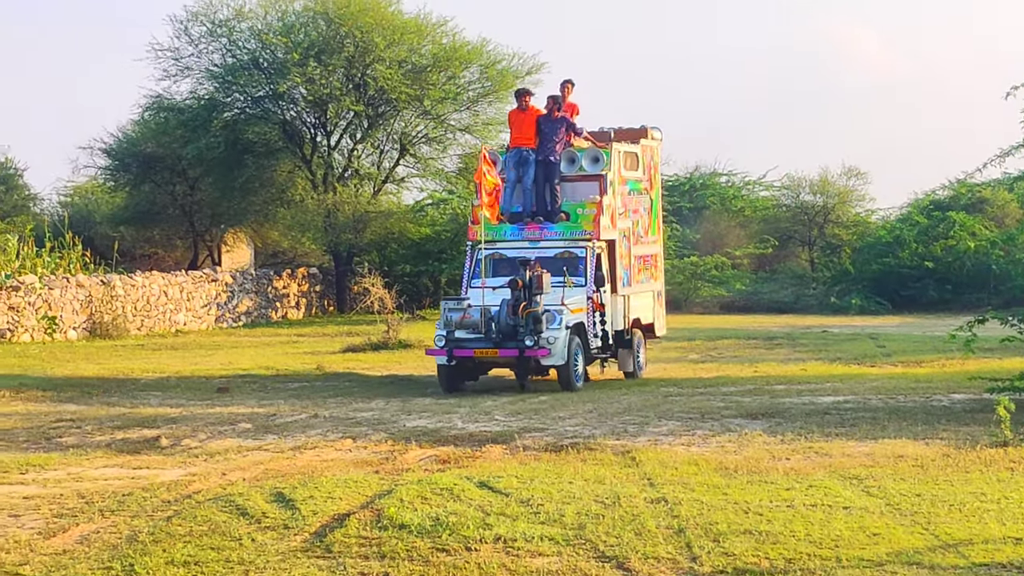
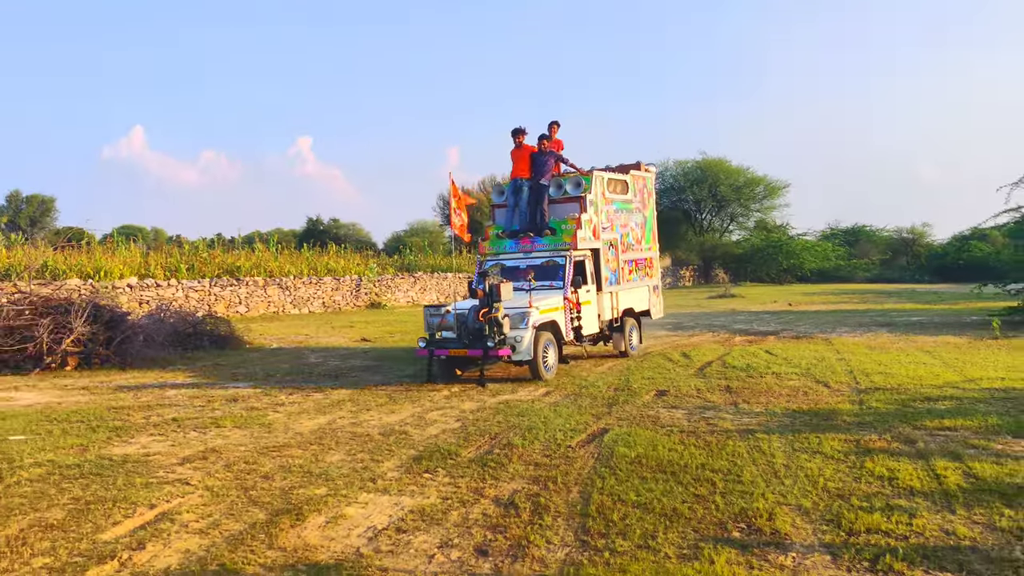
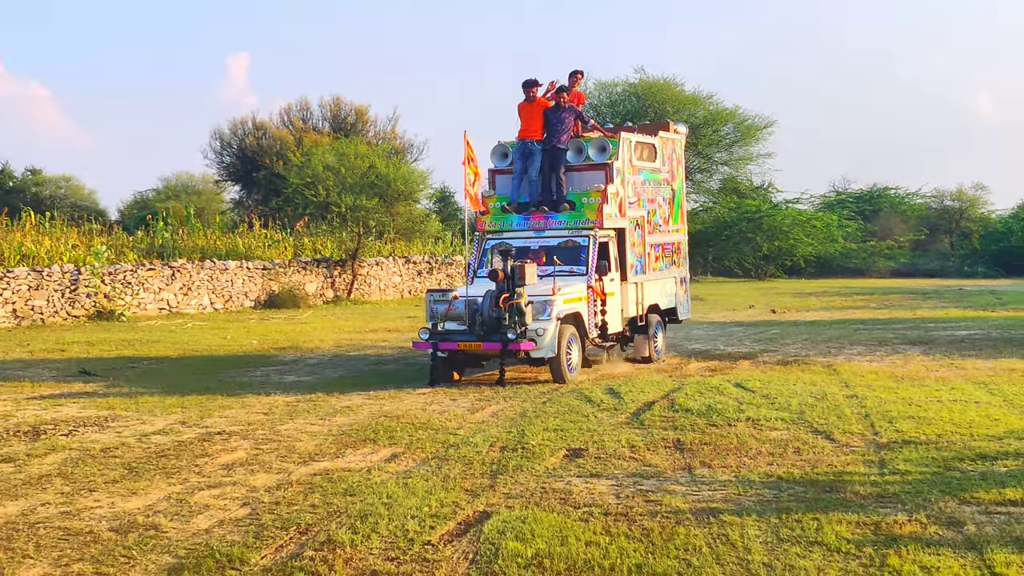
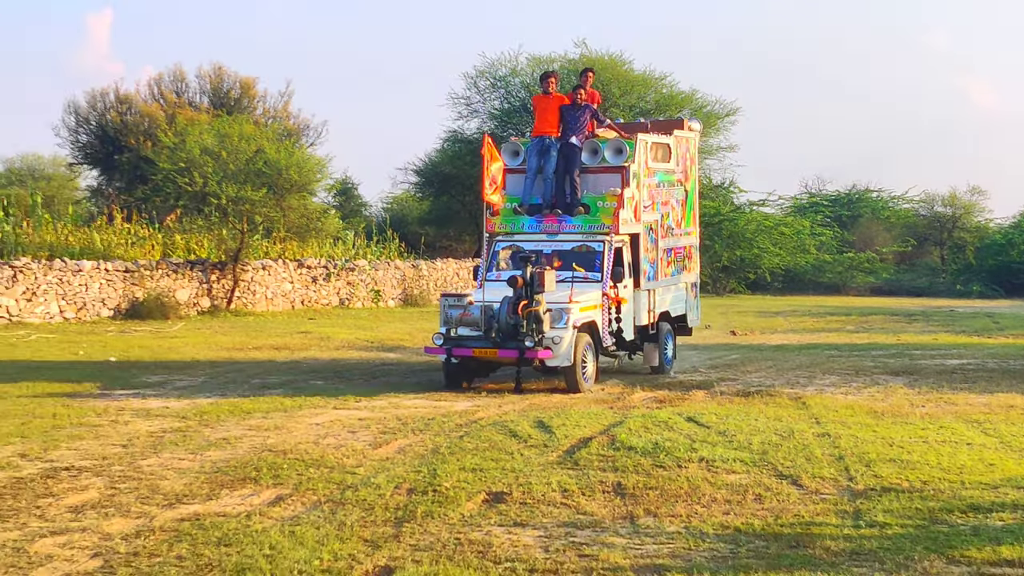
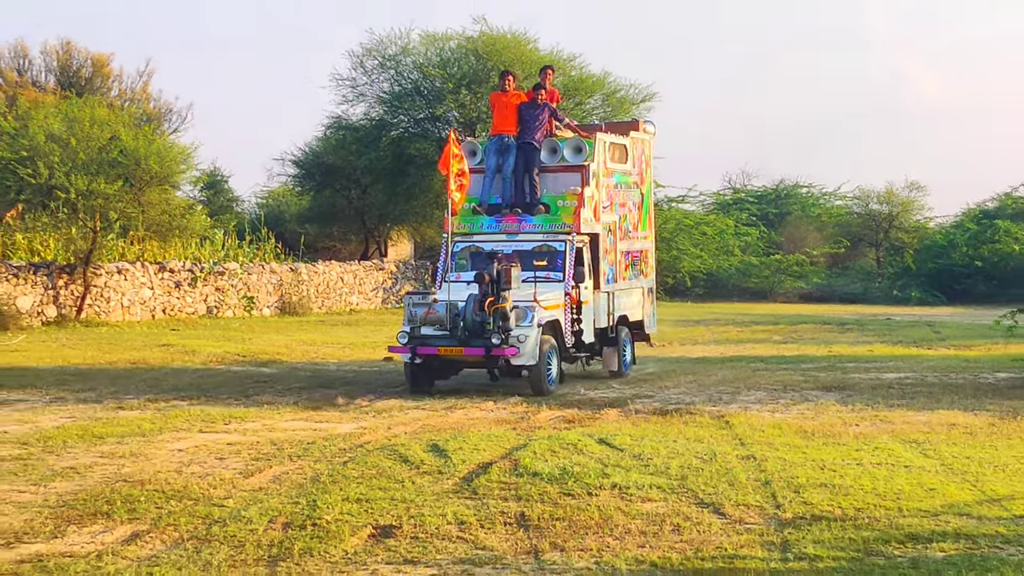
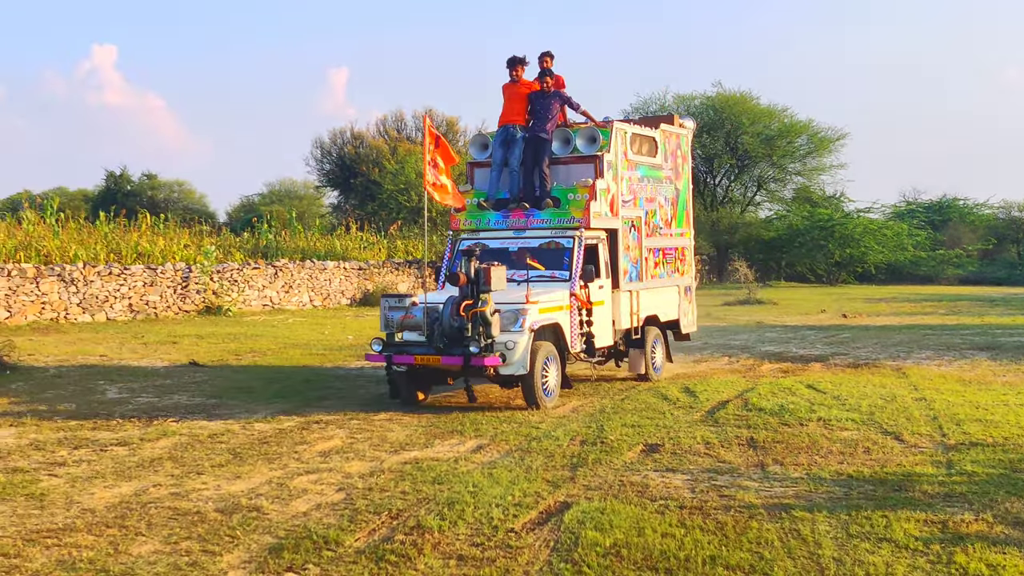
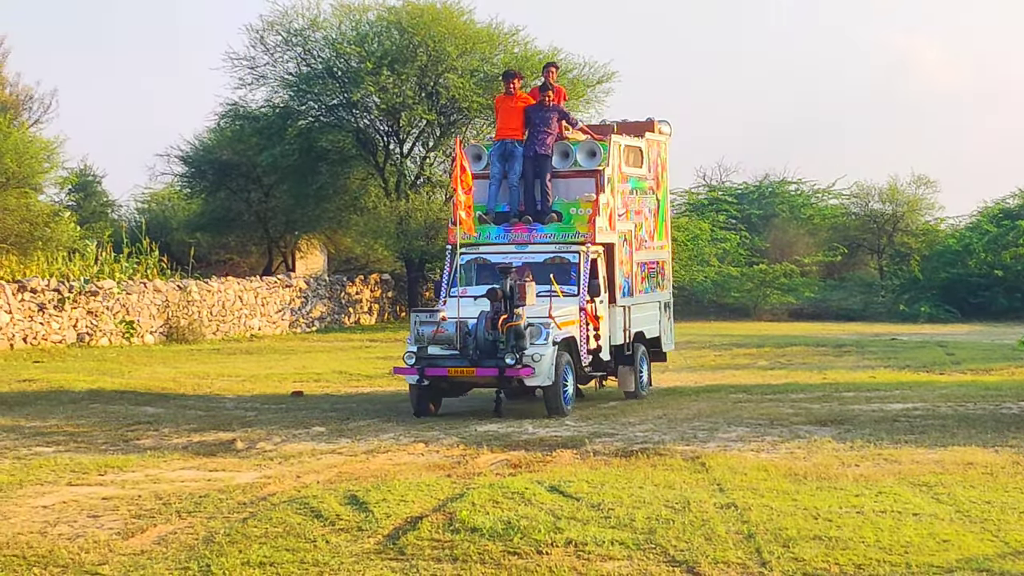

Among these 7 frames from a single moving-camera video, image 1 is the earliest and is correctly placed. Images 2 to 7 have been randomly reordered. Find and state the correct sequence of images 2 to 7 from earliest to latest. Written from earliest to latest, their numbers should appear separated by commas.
7, 5, 4, 3, 6, 2
